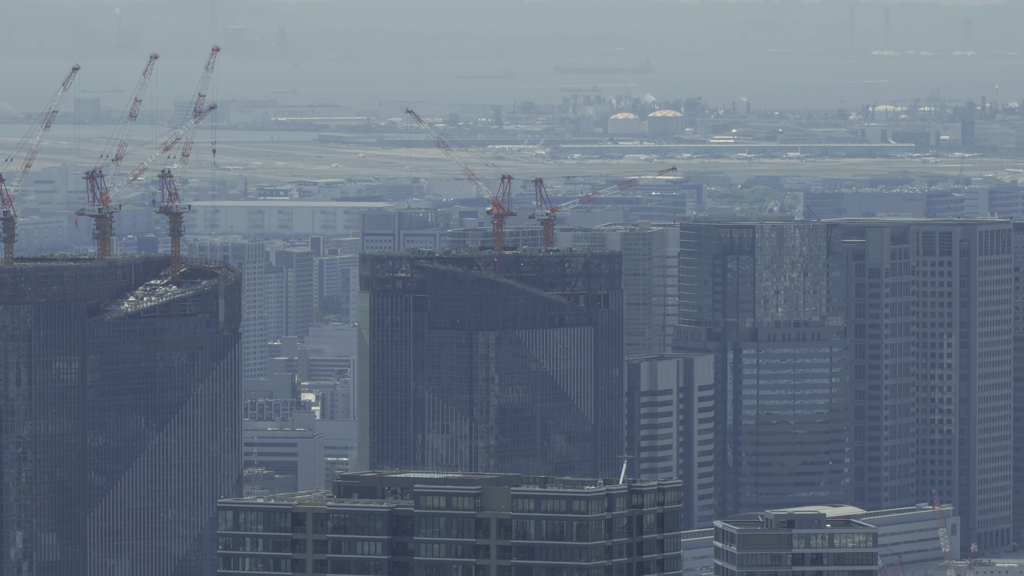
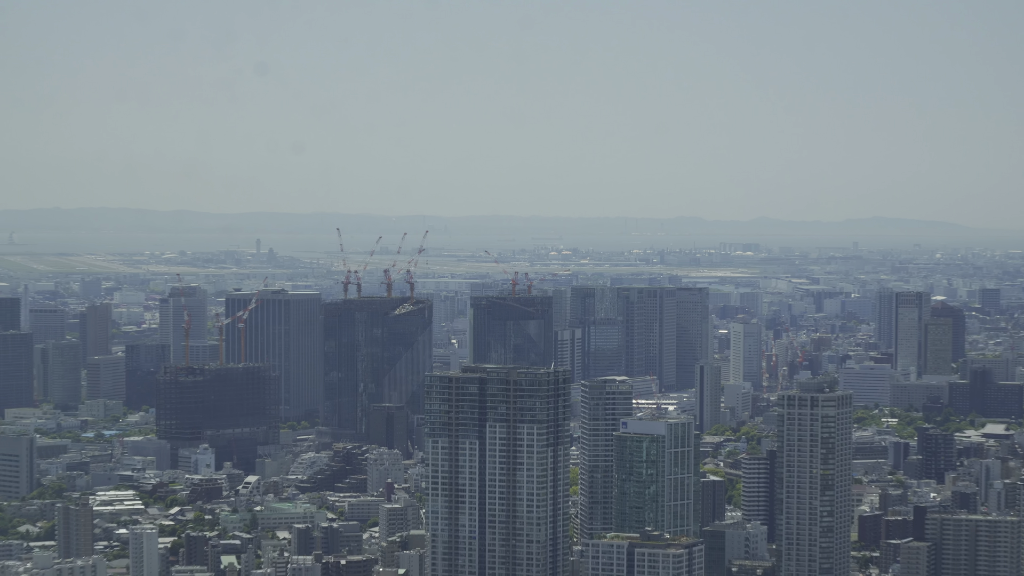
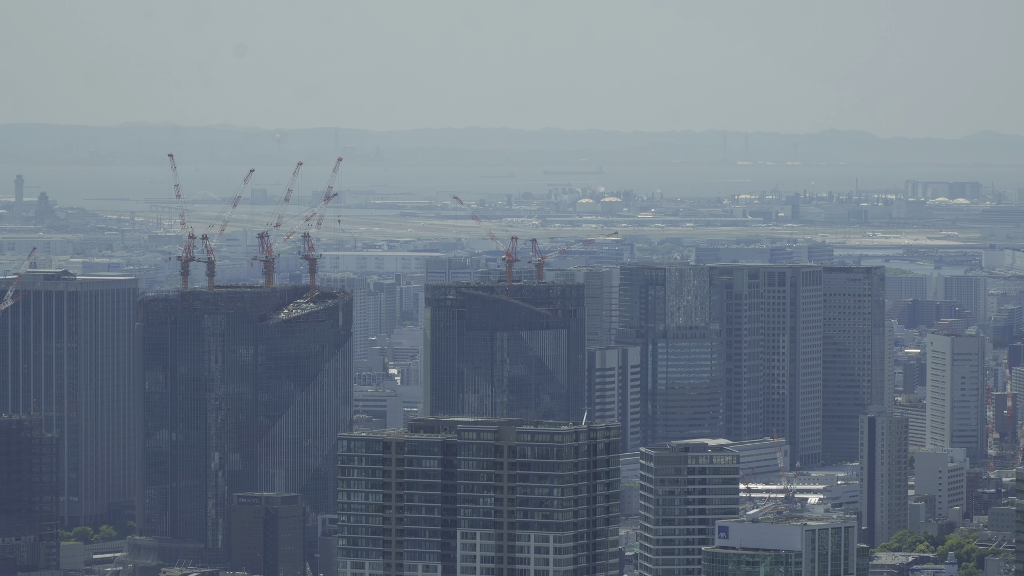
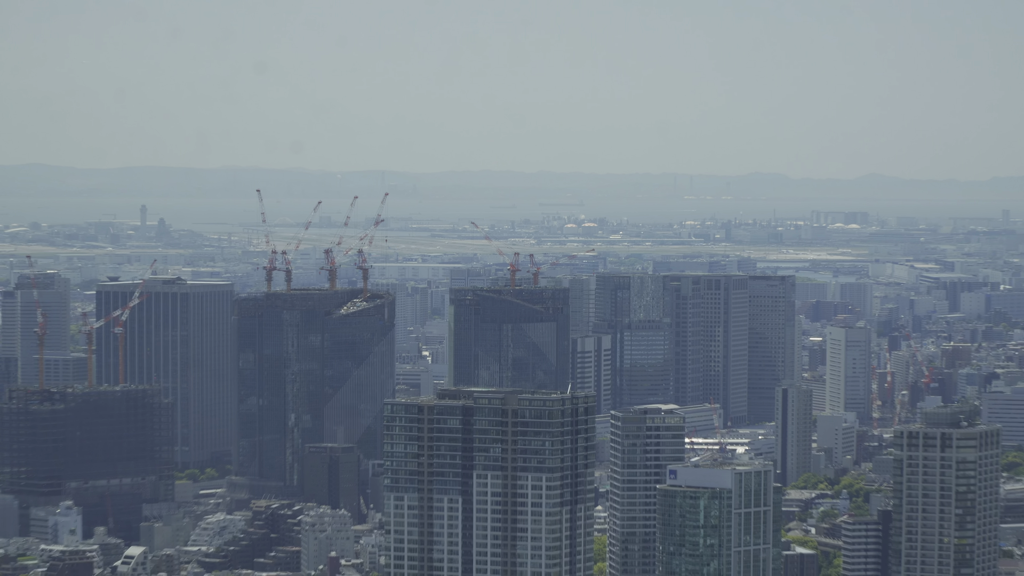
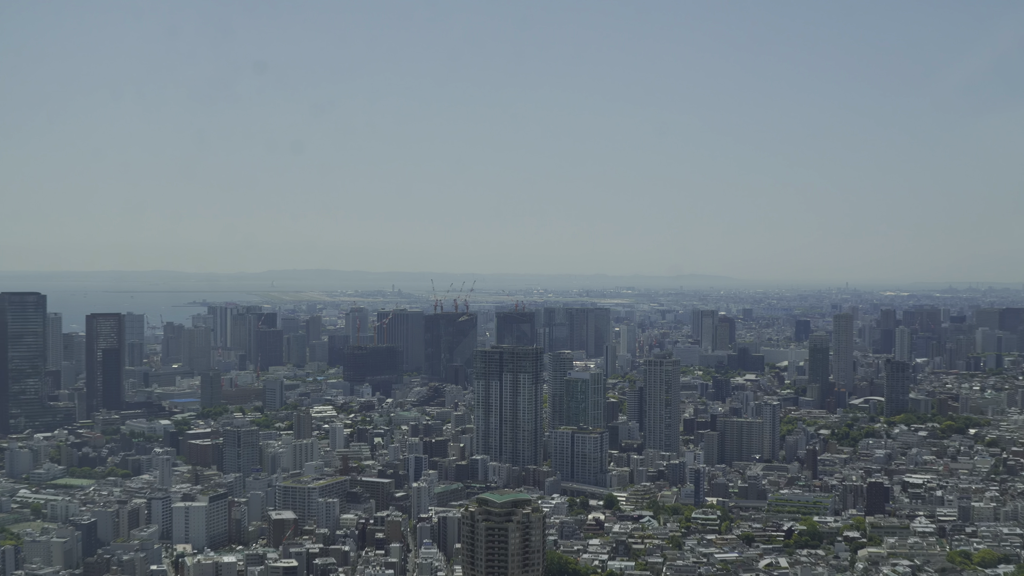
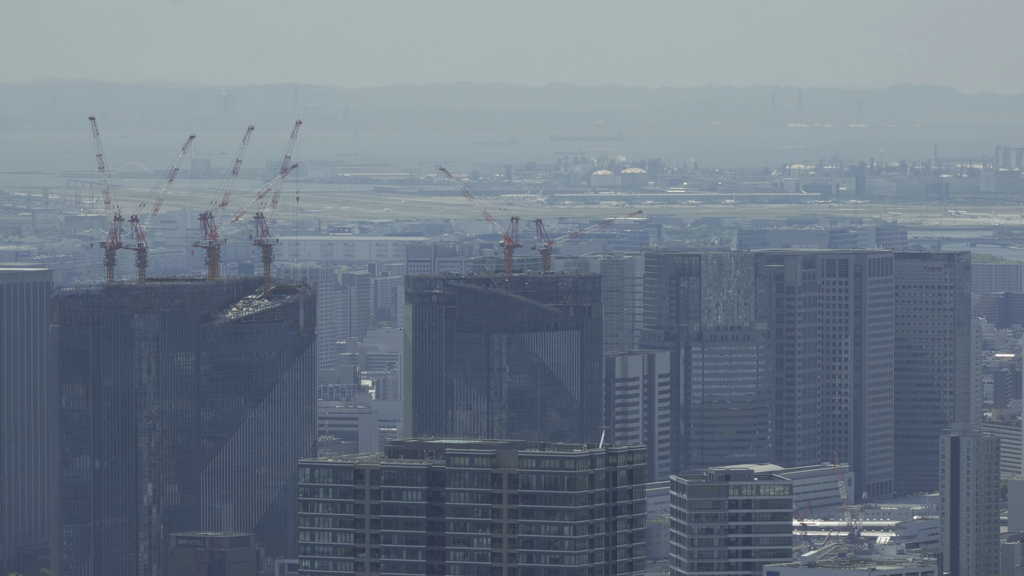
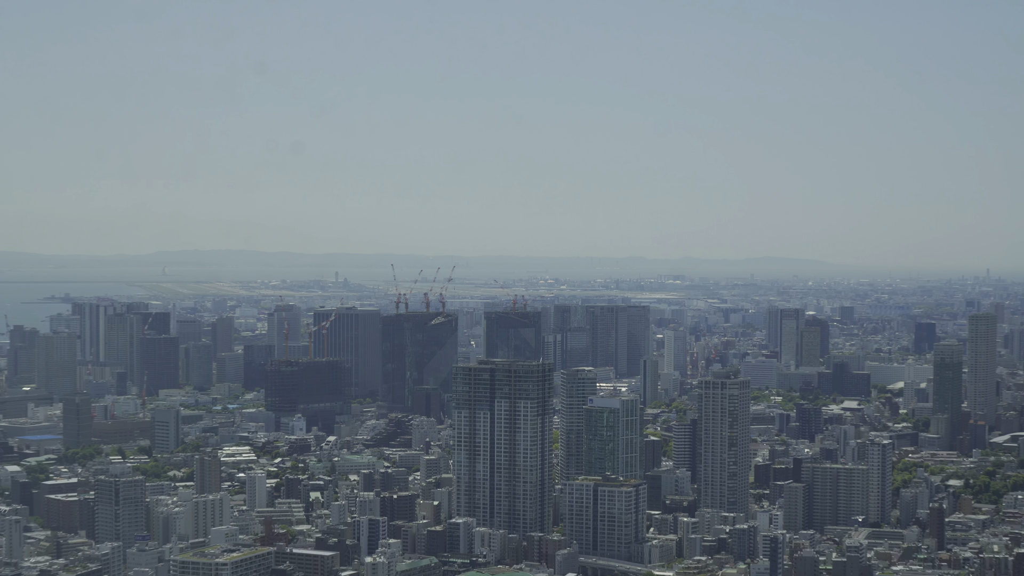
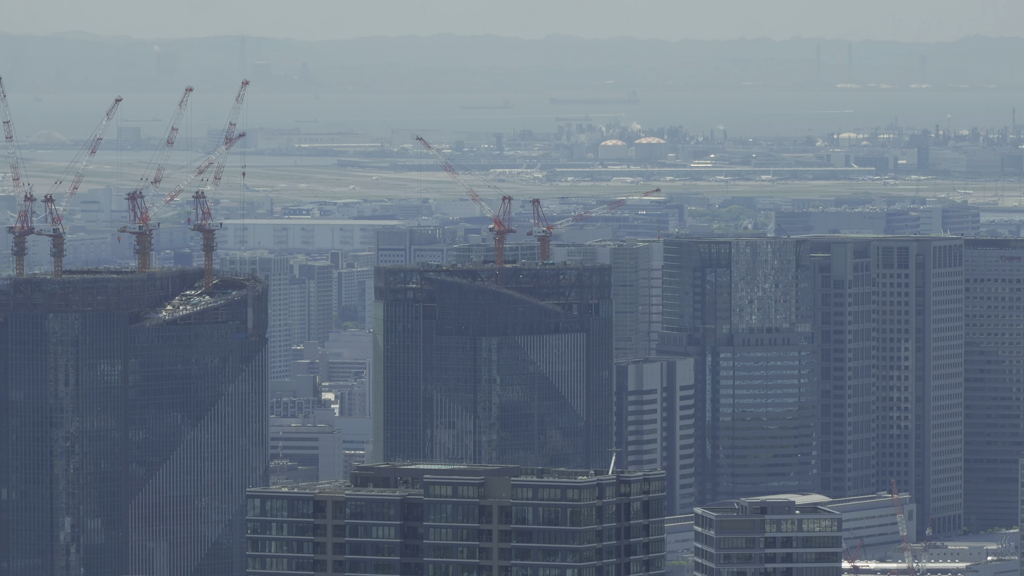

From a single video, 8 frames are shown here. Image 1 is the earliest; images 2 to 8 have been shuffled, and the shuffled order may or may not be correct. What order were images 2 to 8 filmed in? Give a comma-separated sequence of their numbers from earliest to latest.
8, 6, 3, 4, 2, 7, 5
